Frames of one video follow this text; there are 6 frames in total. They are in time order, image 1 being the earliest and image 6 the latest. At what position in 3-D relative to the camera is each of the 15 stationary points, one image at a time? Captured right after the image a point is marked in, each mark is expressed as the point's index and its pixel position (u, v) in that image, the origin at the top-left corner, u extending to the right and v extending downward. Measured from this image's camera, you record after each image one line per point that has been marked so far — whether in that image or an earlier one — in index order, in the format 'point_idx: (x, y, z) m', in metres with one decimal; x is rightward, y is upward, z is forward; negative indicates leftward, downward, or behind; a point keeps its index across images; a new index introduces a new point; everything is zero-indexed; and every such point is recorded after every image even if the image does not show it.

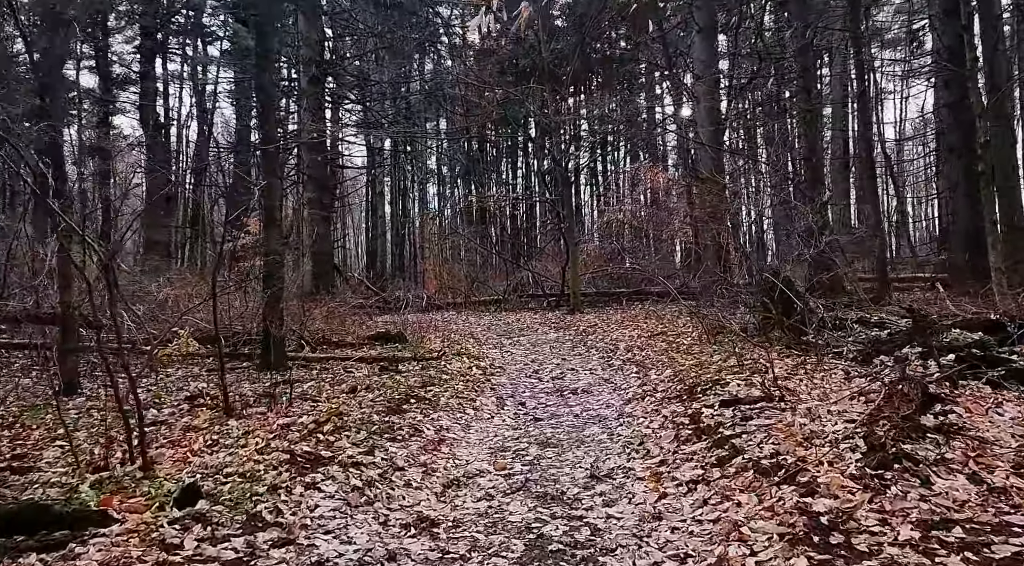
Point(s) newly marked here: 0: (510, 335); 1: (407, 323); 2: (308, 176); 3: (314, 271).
0: (-0.1, -0.9, +13.4) m
1: (-1.9, -0.7, +14.4) m
2: (-4.4, +2.2, +17.4) m
3: (-4.3, +0.3, +17.6) m
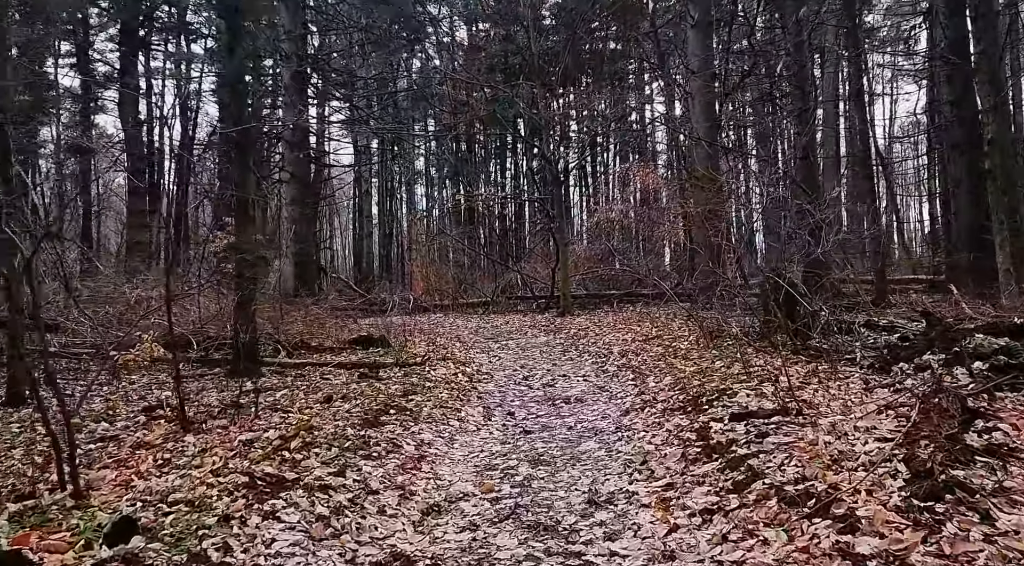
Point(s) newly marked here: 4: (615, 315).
0: (-0.3, -0.9, +12.9) m
1: (-2.1, -0.7, +13.9) m
2: (-4.6, +2.2, +16.8) m
3: (-4.5, +0.2, +17.1) m
4: (+2.0, -0.6, +15.6) m
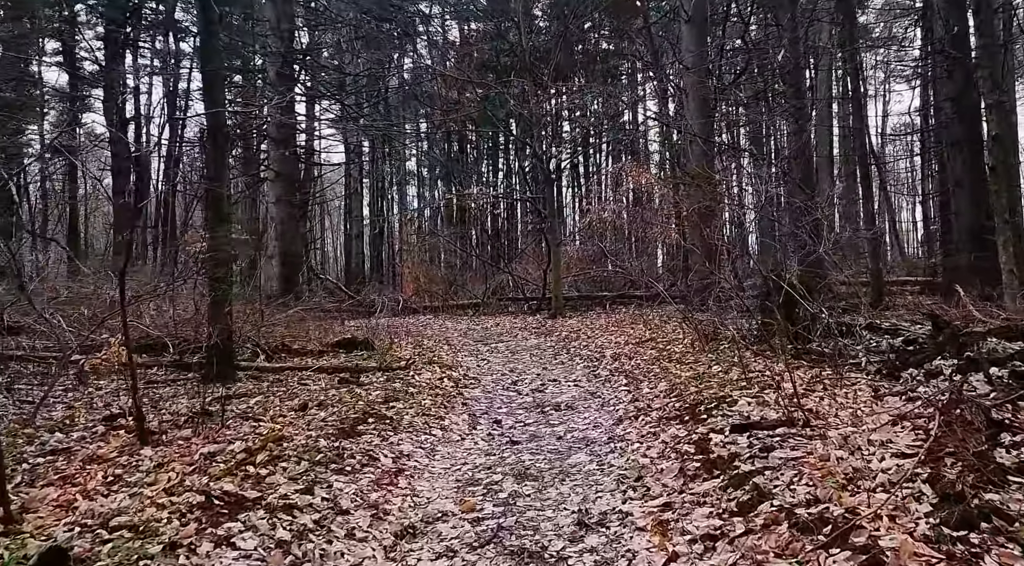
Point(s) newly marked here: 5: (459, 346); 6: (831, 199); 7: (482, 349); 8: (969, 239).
0: (-0.4, -0.9, +12.6) m
1: (-2.2, -0.8, +13.6) m
2: (-4.8, +2.2, +16.5) m
3: (-4.7, +0.2, +16.7) m
4: (+1.8, -0.6, +15.3) m
5: (-0.8, -0.9, +12.0) m
6: (+5.0, +1.3, +12.7) m
7: (-0.5, -1.0, +11.8) m
8: (+6.2, +0.6, +11.0) m
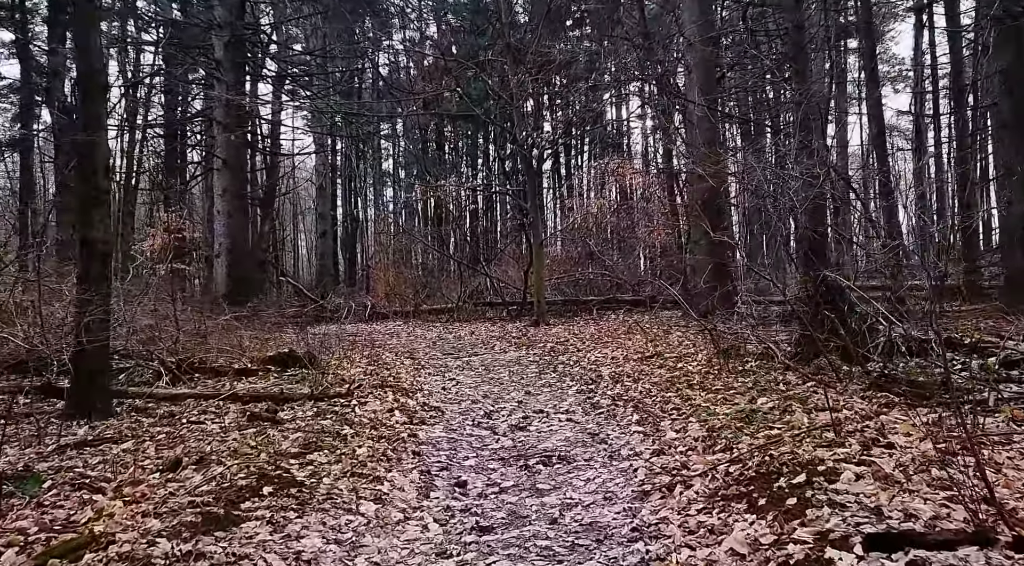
0: (-0.7, -1.0, +10.9) m
1: (-2.6, -0.8, +11.8) m
2: (-5.2, +2.1, +14.6) m
3: (-5.1, +0.2, +14.9) m
4: (+1.5, -0.7, +13.6) m
5: (-1.1, -1.0, +10.2) m
6: (+4.6, +1.3, +11.1) m
7: (-0.8, -1.0, +10.0) m
8: (+5.9, +0.5, +9.4) m
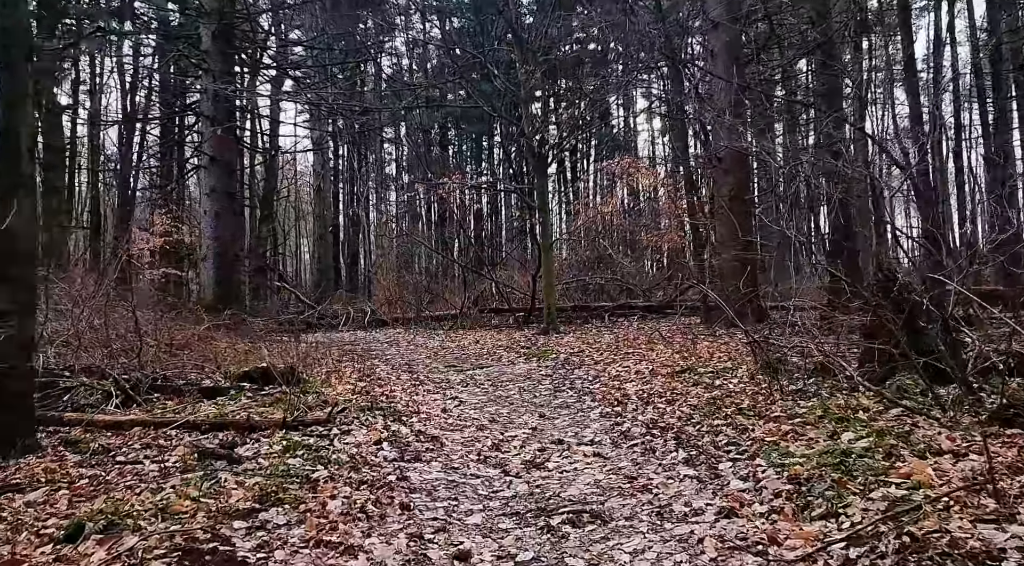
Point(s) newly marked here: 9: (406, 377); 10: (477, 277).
0: (-0.6, -1.0, +9.9) m
1: (-2.5, -0.9, +10.8) m
2: (-5.1, +2.0, +13.7) m
3: (-5.0, +0.1, +13.9) m
4: (+1.6, -0.8, +12.5) m
5: (-1.0, -1.0, +9.2) m
6: (+4.7, +1.2, +10.1) m
7: (-0.7, -1.1, +9.0) m
8: (+6.0, +0.5, +8.3) m
9: (-1.2, -1.0, +9.1) m
10: (-0.8, +0.1, +19.7) m
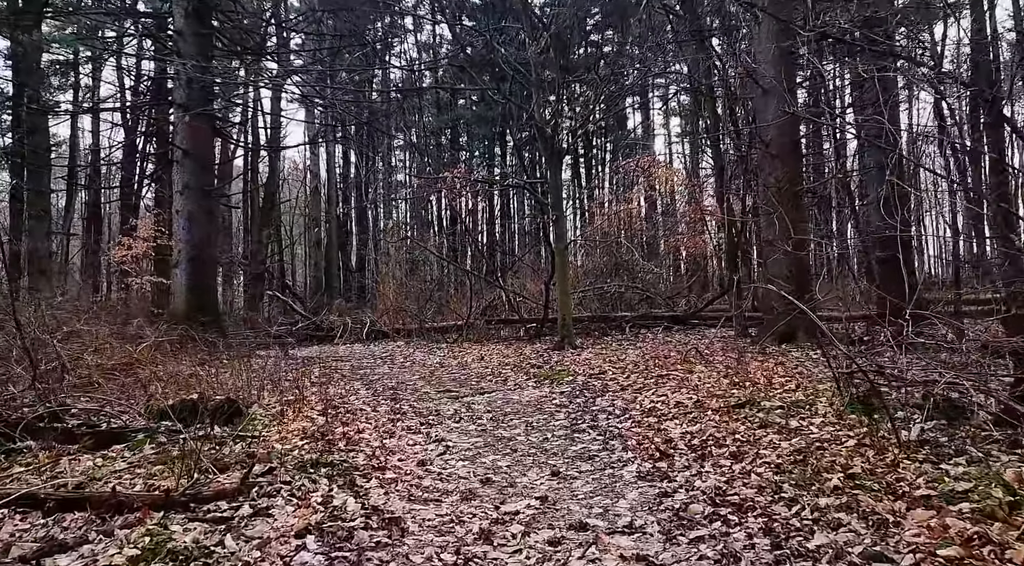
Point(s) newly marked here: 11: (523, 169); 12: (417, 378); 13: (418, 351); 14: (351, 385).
0: (-0.5, -1.1, +8.3) m
1: (-2.4, -1.0, +9.2) m
2: (-4.9, +1.9, +12.2) m
3: (-4.9, -0.1, +12.4) m
4: (+1.7, -0.9, +10.9) m
5: (-0.9, -1.1, +7.6) m
6: (+4.8, +1.1, +8.4) m
7: (-0.6, -1.1, +7.4) m
8: (+6.0, +0.5, +6.6) m
9: (-1.1, -1.1, +7.5) m
10: (-0.6, -0.1, +18.2) m
11: (+0.2, +2.8, +19.9) m
12: (-1.1, -1.0, +9.2) m
13: (-1.5, -1.1, +13.3) m
14: (-1.7, -1.0, +8.6) m
